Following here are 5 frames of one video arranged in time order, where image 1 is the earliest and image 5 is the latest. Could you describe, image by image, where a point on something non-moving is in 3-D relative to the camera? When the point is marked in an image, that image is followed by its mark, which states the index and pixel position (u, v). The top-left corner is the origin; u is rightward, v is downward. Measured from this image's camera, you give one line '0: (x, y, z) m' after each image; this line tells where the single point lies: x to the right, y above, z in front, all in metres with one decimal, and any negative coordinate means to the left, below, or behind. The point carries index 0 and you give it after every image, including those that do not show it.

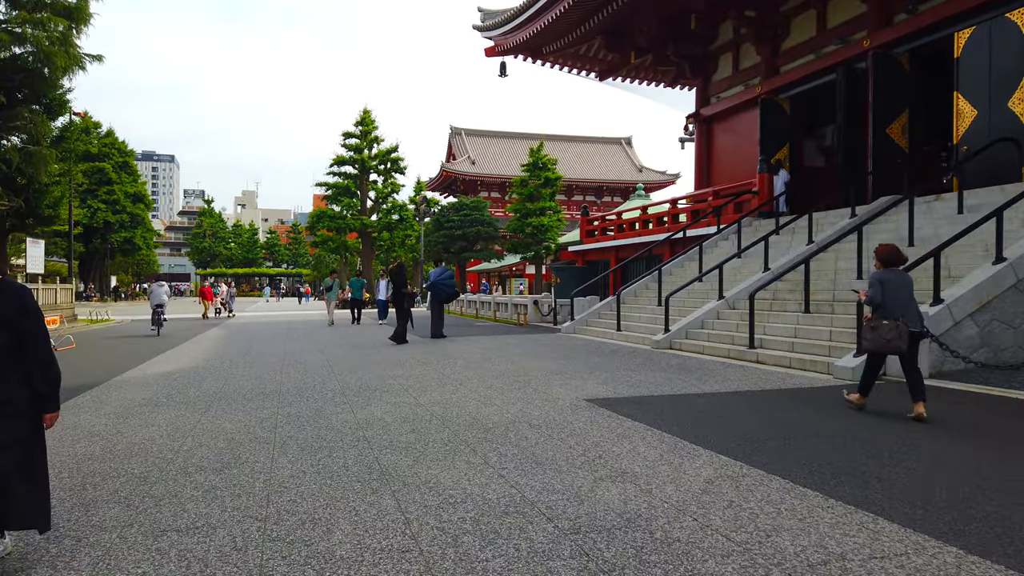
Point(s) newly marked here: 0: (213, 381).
0: (-3.5, -1.1, +8.9) m
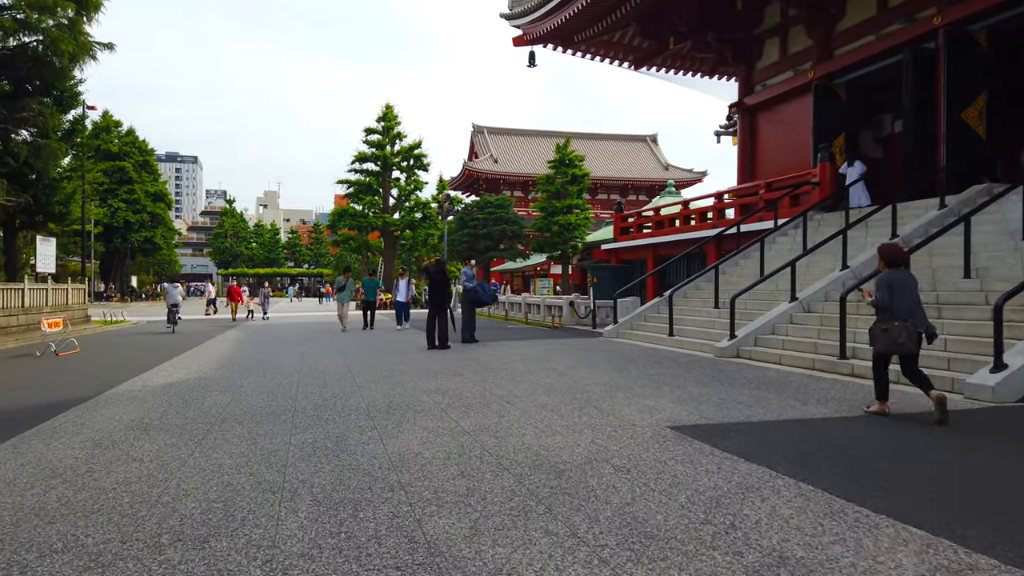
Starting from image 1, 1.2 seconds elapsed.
0: (-3.0, -1.1, +7.7) m
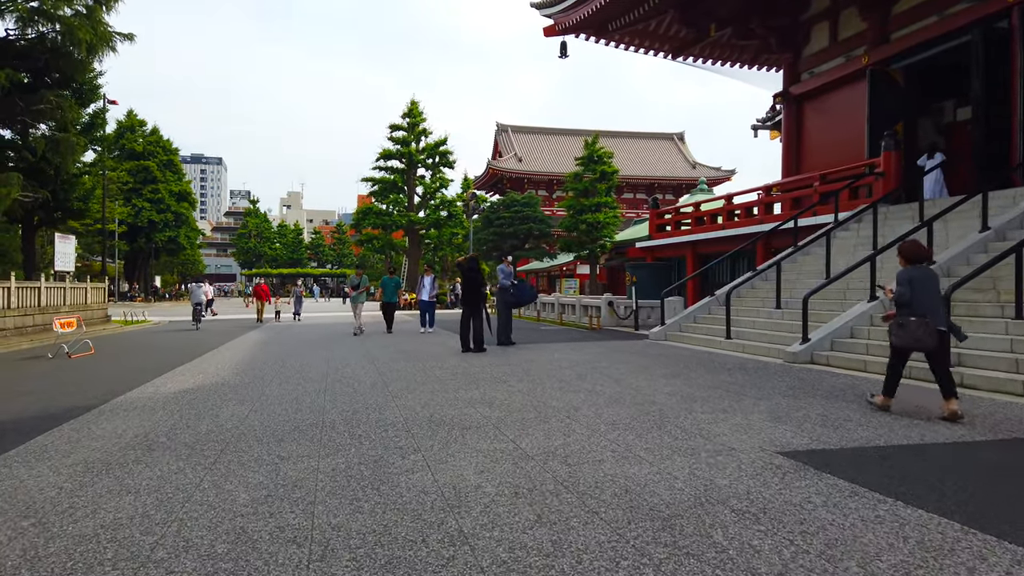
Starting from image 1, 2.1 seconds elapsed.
0: (-2.5, -1.1, +6.8) m
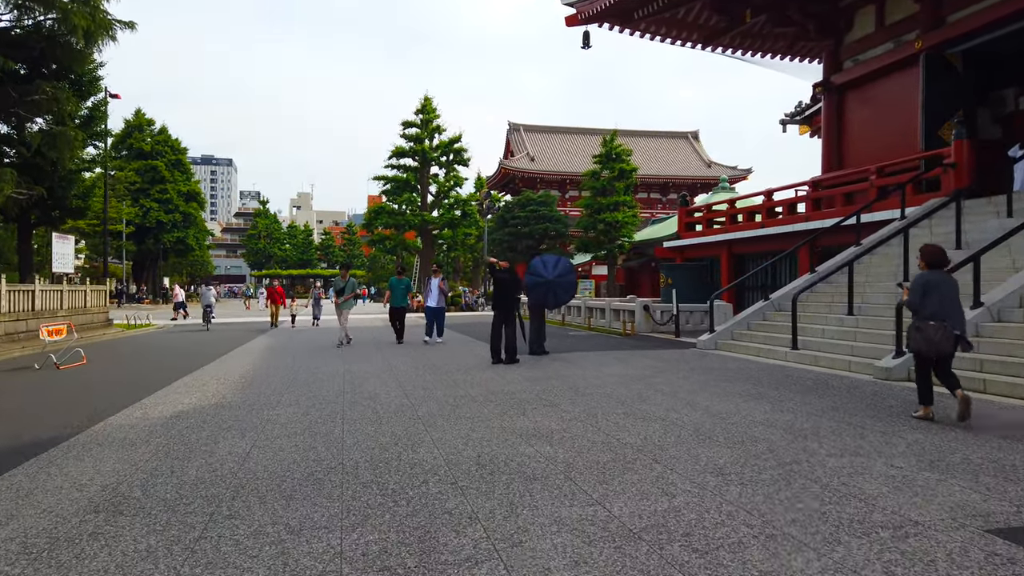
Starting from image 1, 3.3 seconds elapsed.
0: (-2.0, -1.1, +5.5) m
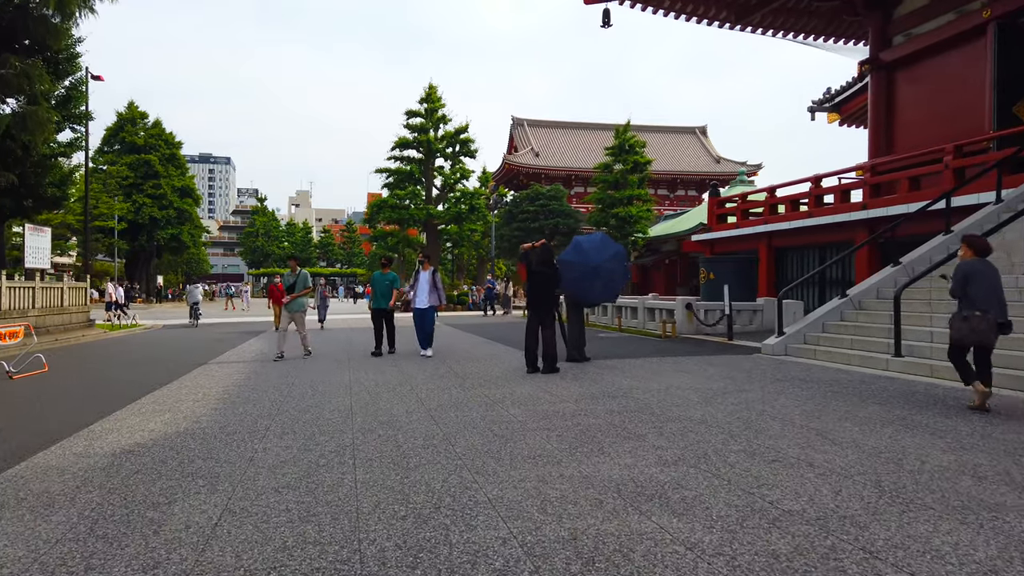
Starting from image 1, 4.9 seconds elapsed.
0: (-1.6, -1.1, +3.8) m
